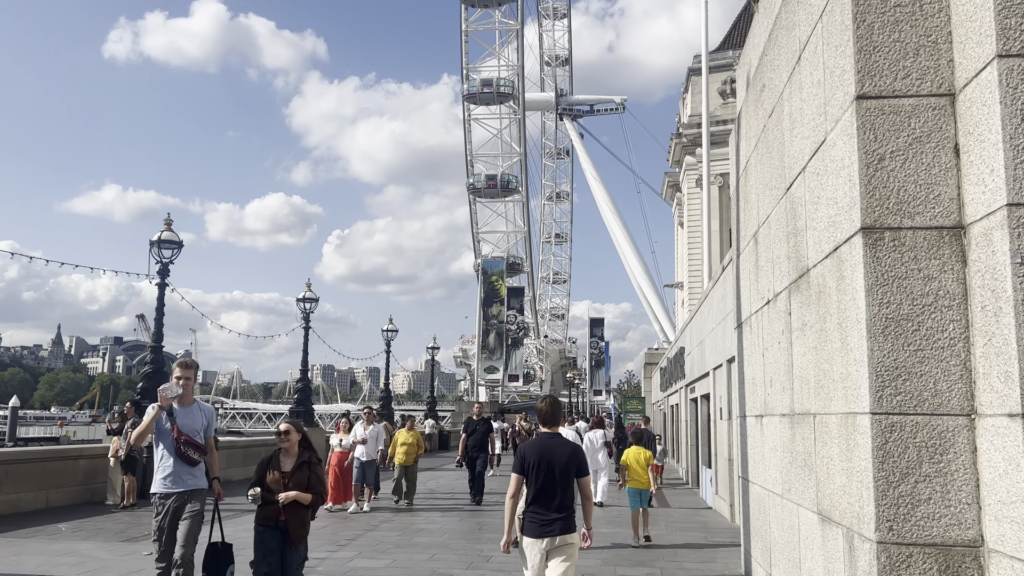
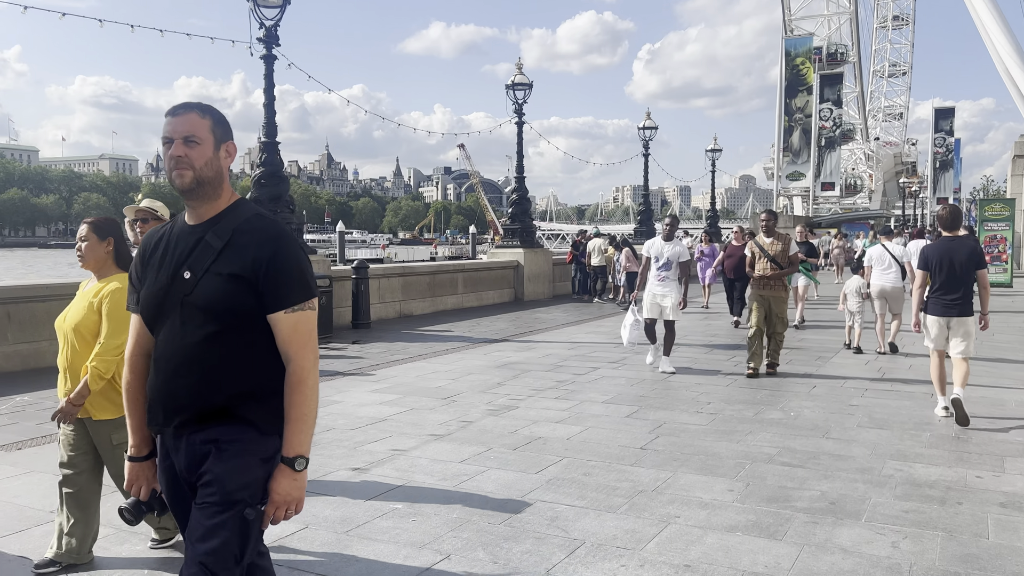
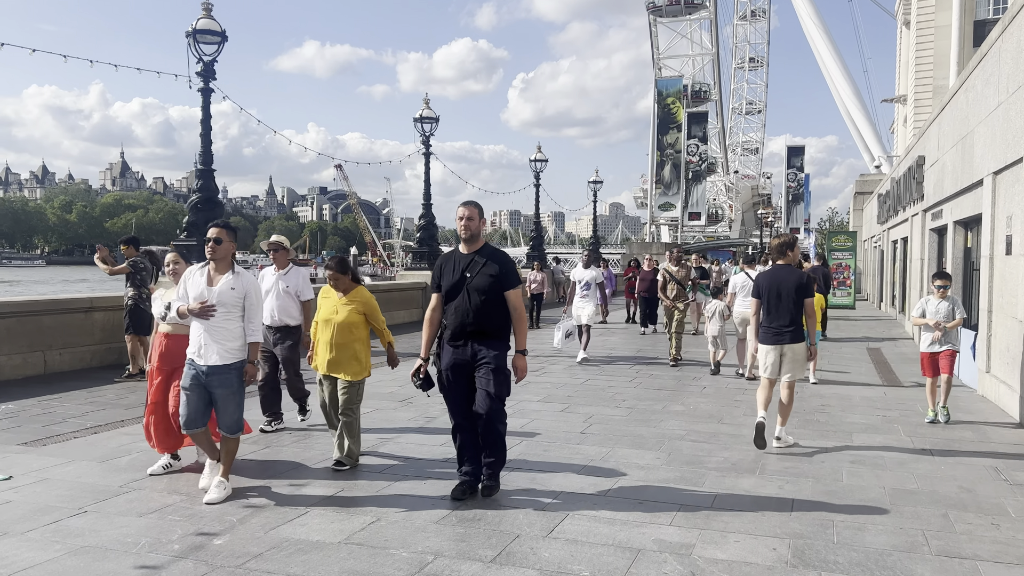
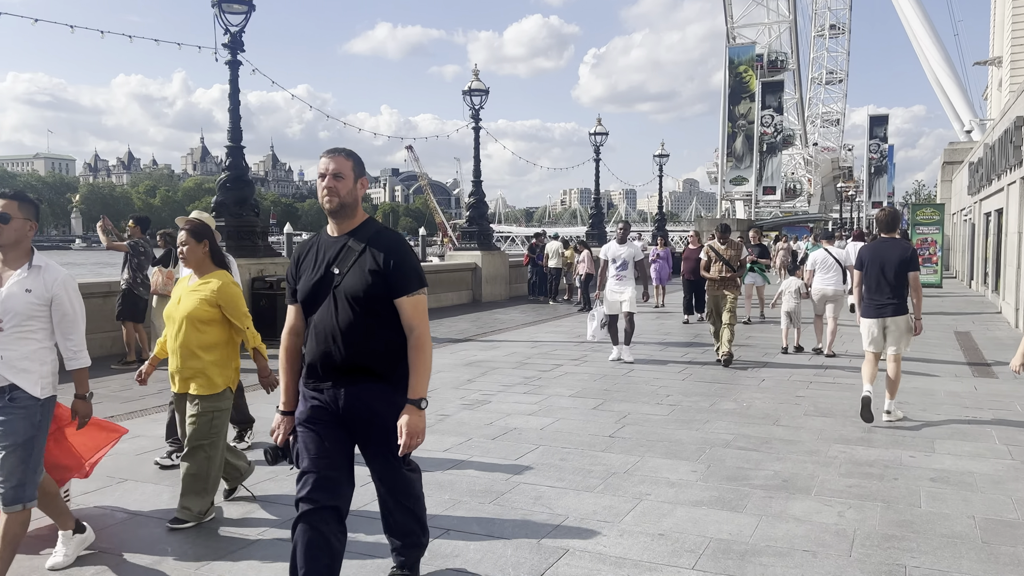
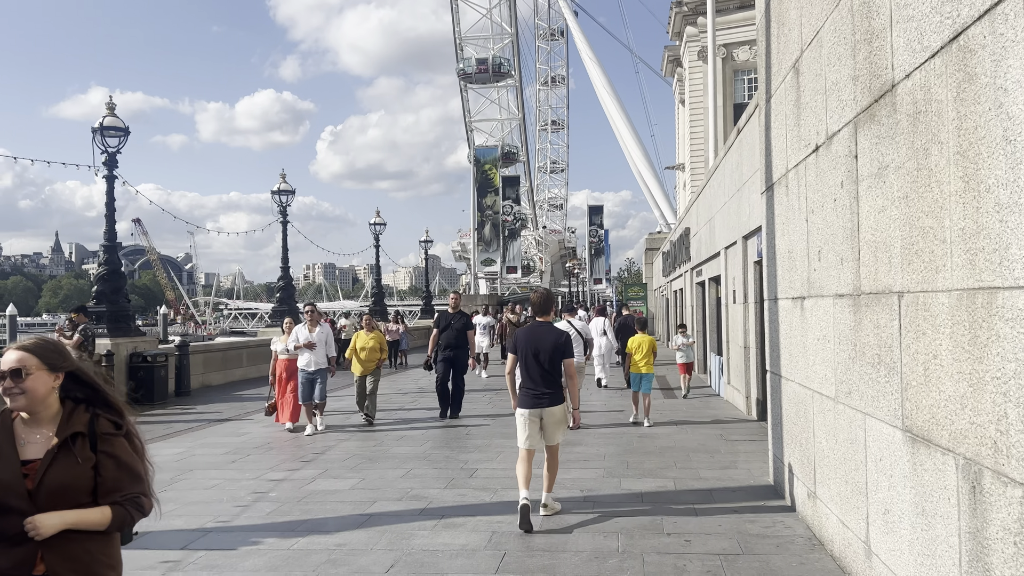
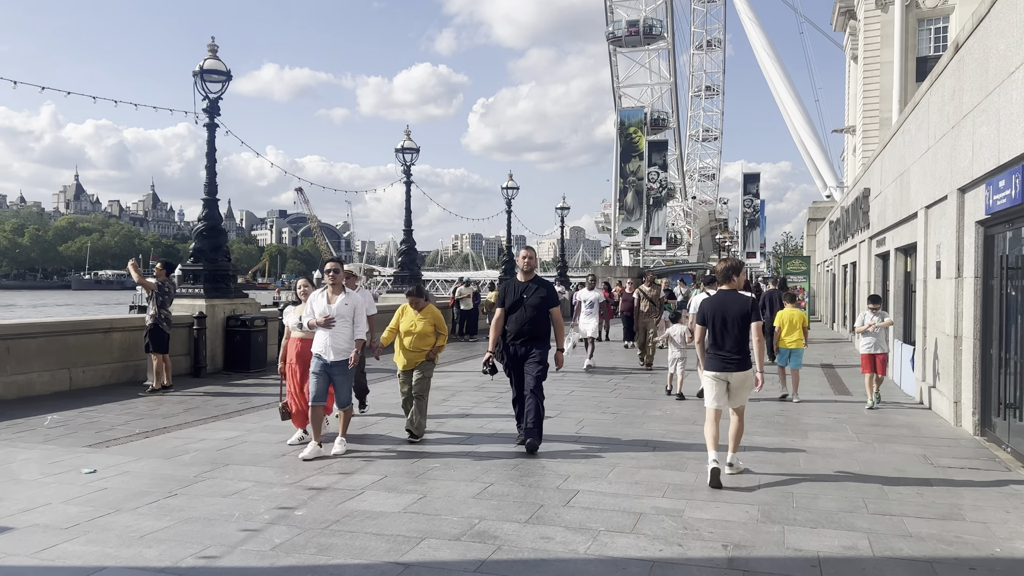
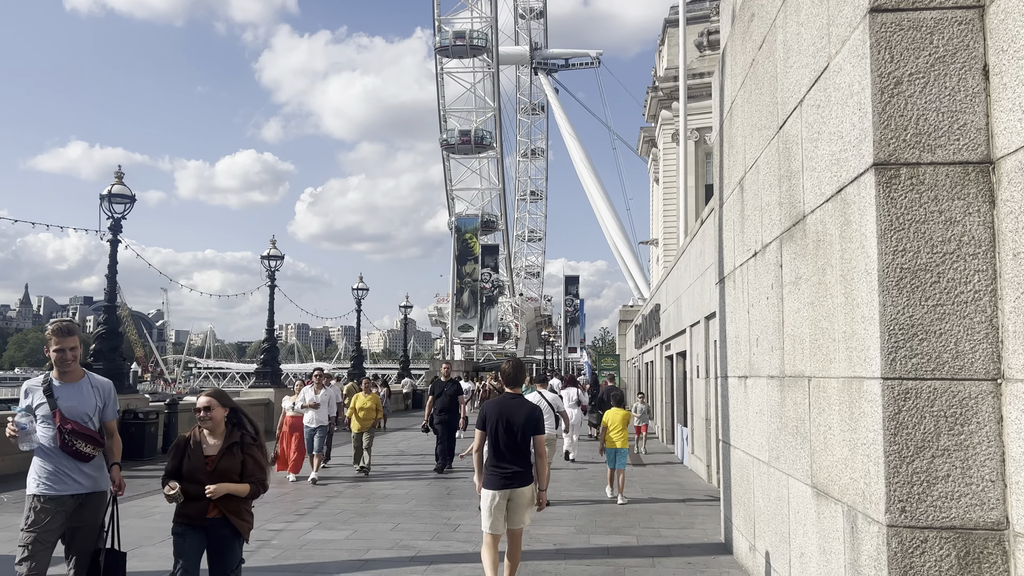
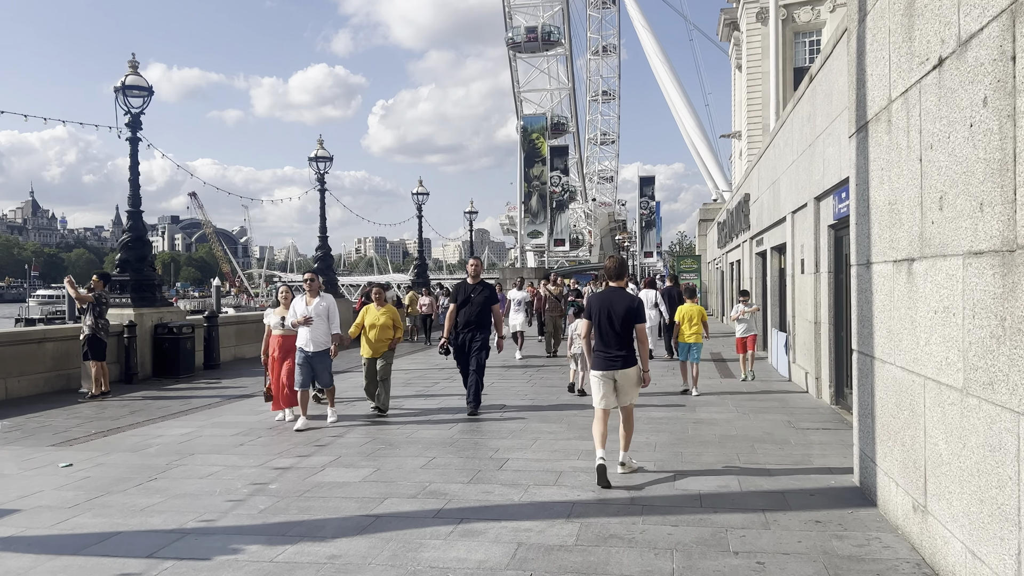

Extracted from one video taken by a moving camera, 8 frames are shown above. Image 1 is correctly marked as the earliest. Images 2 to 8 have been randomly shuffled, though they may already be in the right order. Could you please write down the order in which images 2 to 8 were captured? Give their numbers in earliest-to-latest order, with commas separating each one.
7, 5, 8, 6, 3, 4, 2
